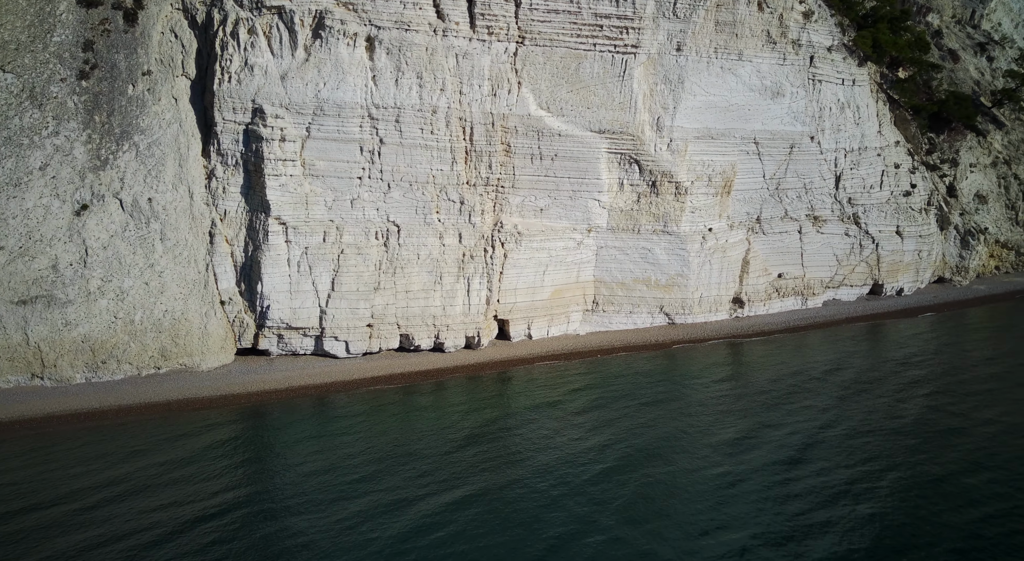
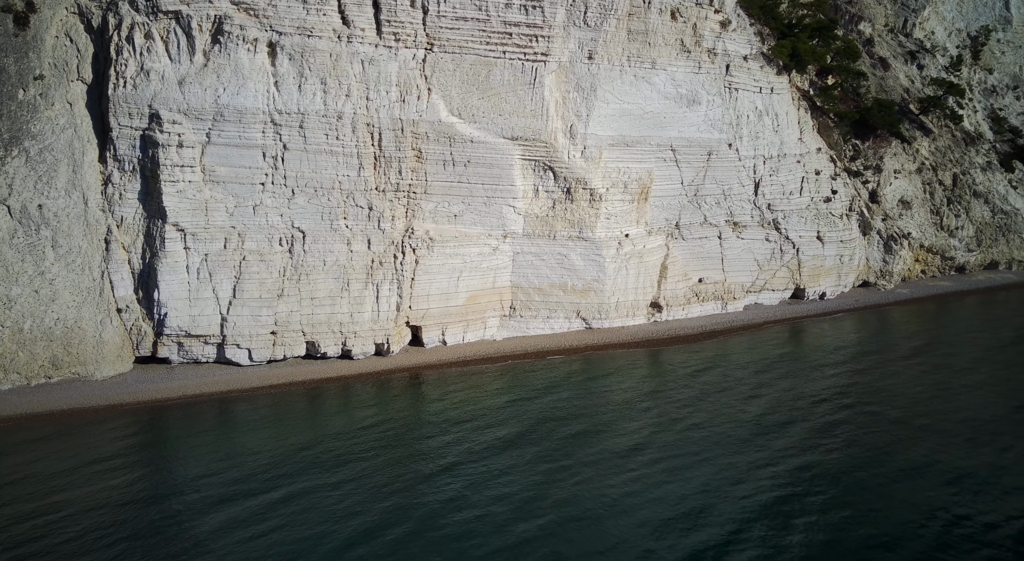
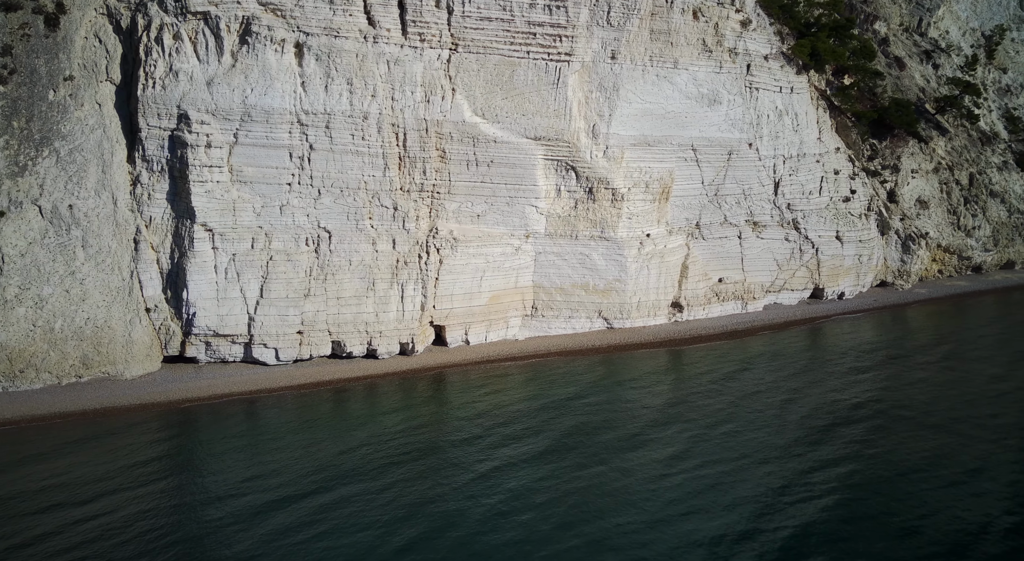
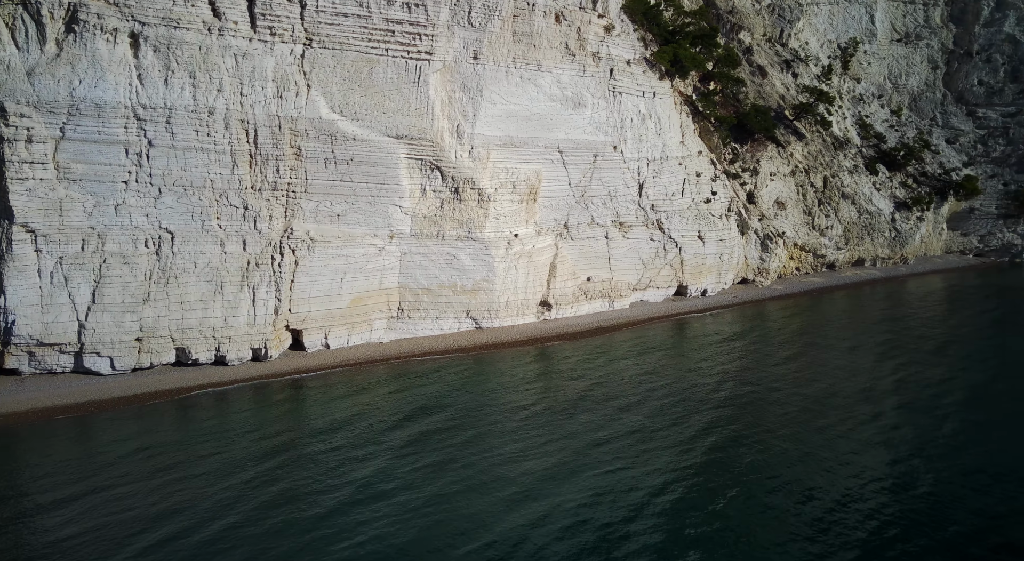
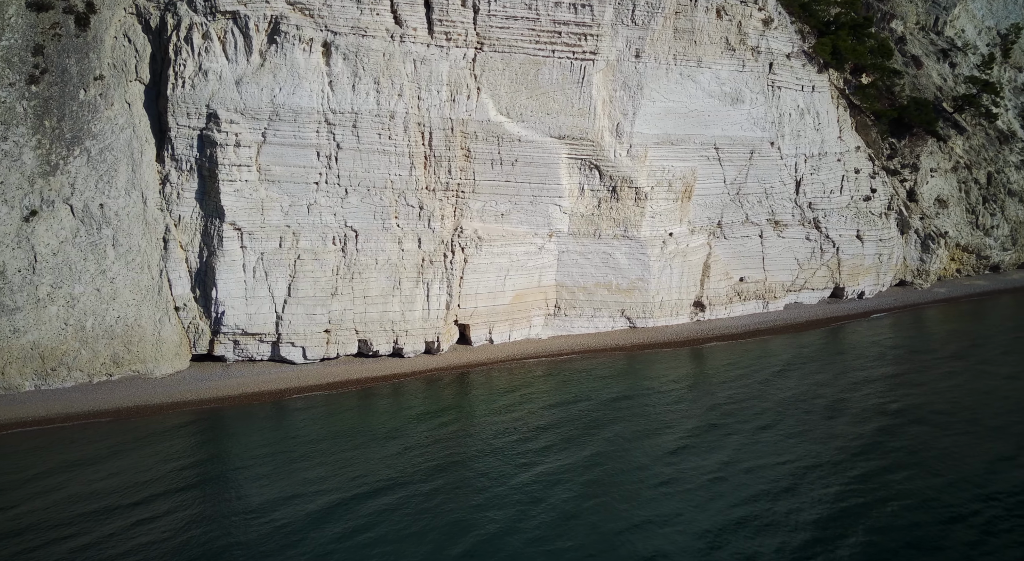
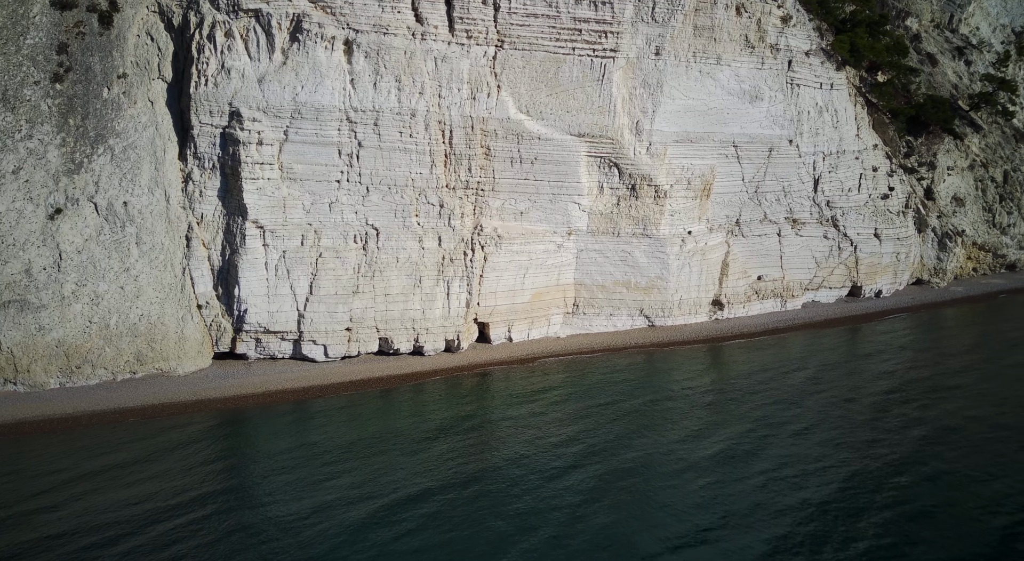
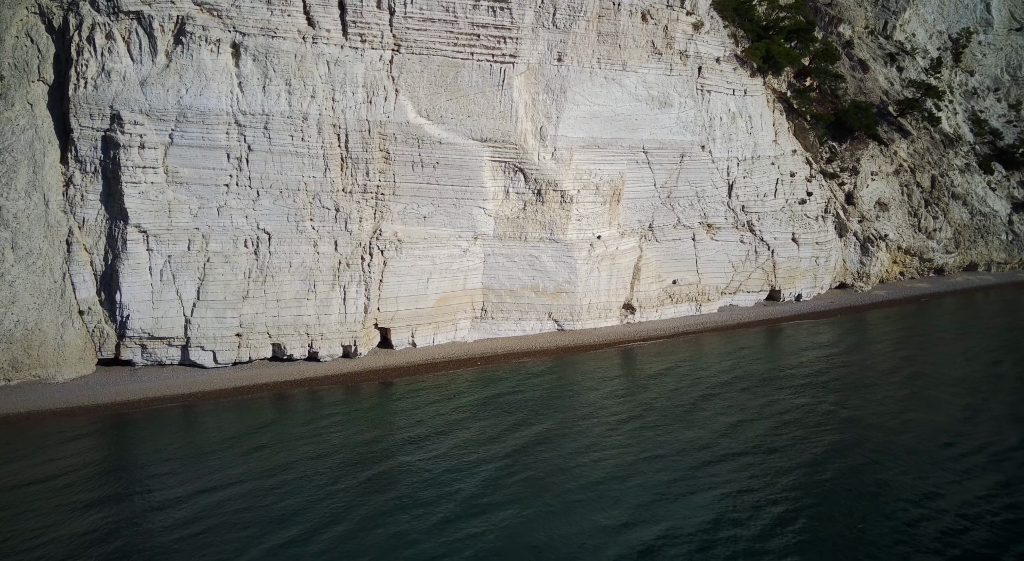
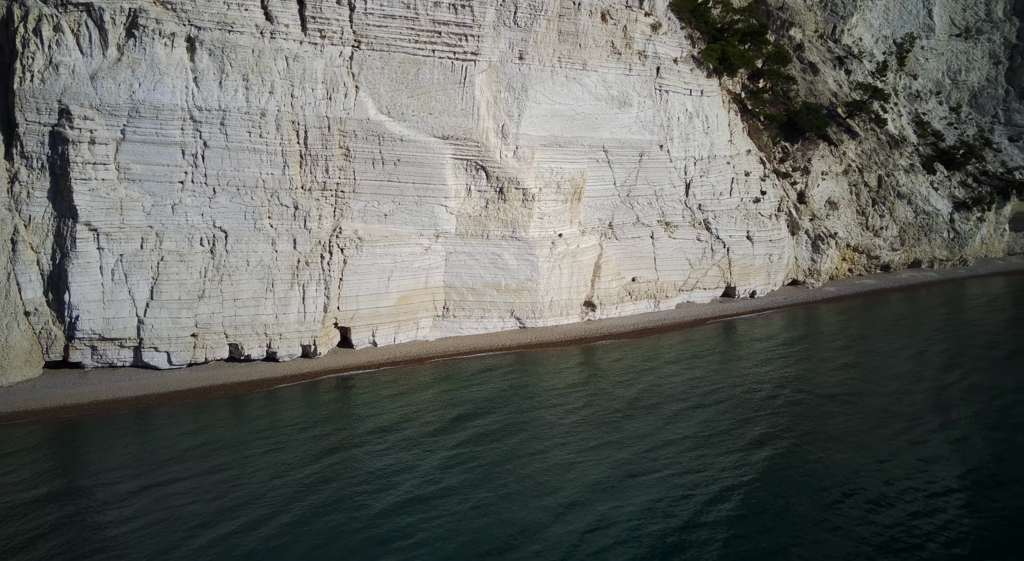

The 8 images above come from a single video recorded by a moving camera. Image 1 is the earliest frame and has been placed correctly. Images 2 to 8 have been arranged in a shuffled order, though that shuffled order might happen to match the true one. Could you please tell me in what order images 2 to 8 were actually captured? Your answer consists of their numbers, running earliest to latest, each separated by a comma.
6, 5, 3, 2, 7, 8, 4
